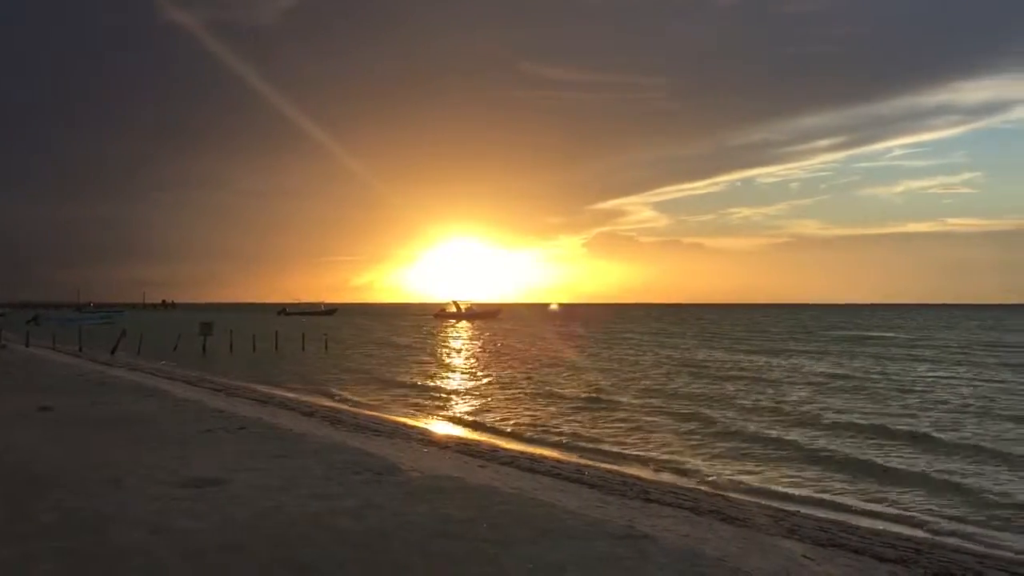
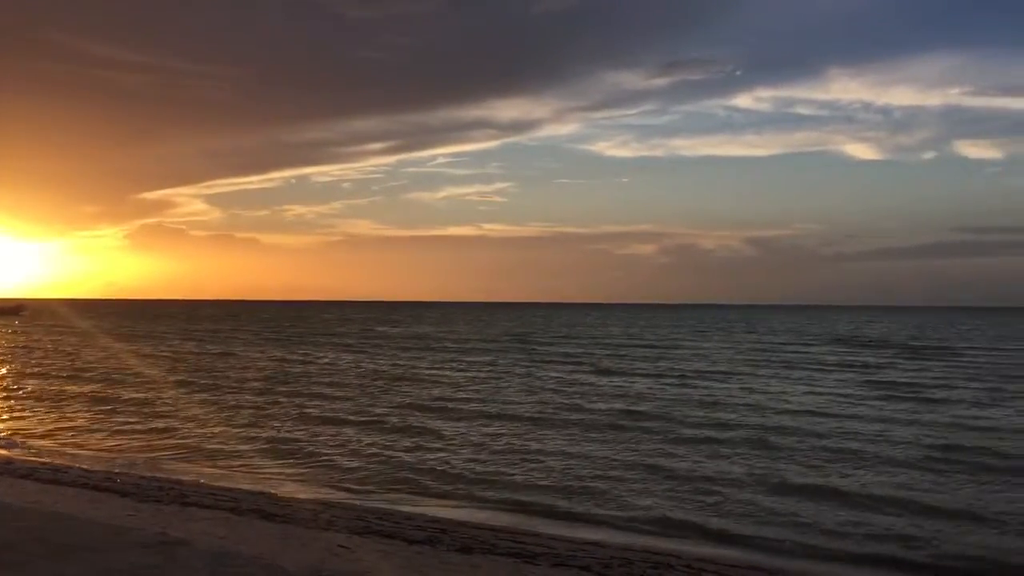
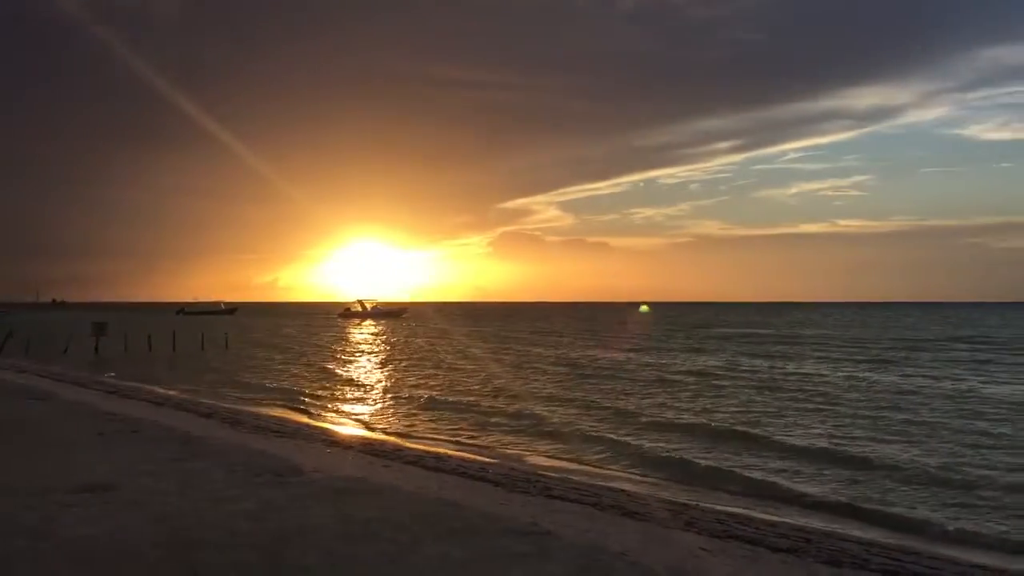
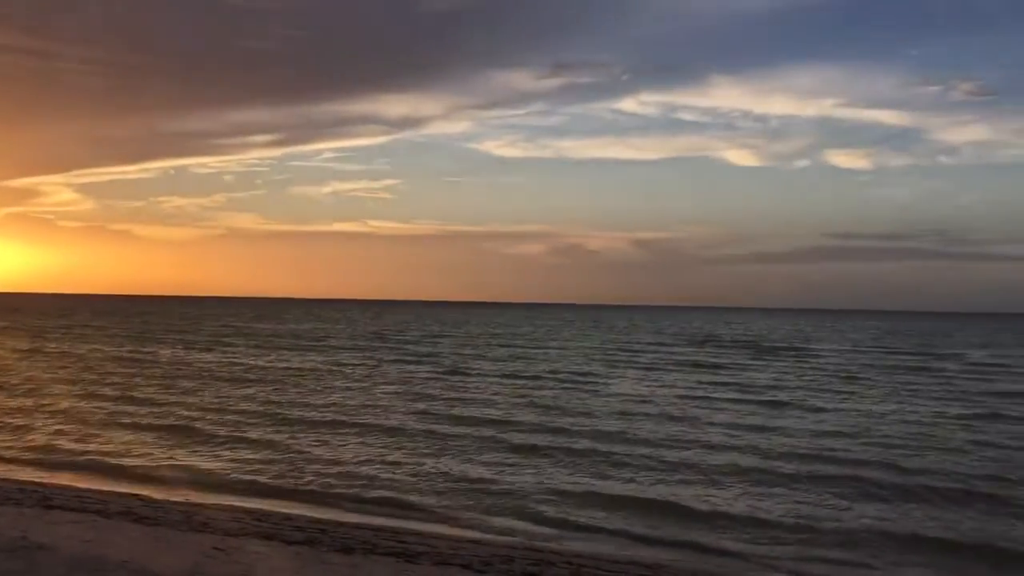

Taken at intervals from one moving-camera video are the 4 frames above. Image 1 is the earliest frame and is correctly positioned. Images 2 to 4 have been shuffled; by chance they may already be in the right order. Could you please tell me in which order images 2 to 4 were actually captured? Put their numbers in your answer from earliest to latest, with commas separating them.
3, 2, 4
